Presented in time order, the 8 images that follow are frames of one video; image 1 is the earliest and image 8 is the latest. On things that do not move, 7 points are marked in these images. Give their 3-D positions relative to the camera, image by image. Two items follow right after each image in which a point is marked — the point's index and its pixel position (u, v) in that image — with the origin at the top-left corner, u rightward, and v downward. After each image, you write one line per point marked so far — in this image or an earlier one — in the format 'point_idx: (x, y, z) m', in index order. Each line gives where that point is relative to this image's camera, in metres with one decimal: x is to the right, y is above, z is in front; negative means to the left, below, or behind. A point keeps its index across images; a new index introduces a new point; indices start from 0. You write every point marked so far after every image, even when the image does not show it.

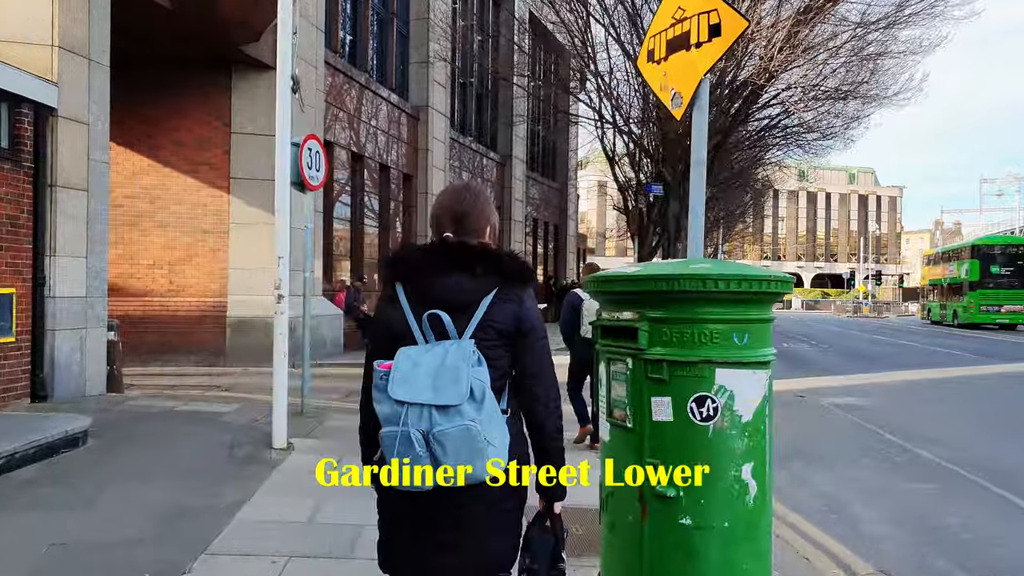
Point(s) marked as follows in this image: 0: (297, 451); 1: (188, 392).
0: (-1.9, -1.4, +6.7) m
1: (-4.2, -1.4, +10.2) m
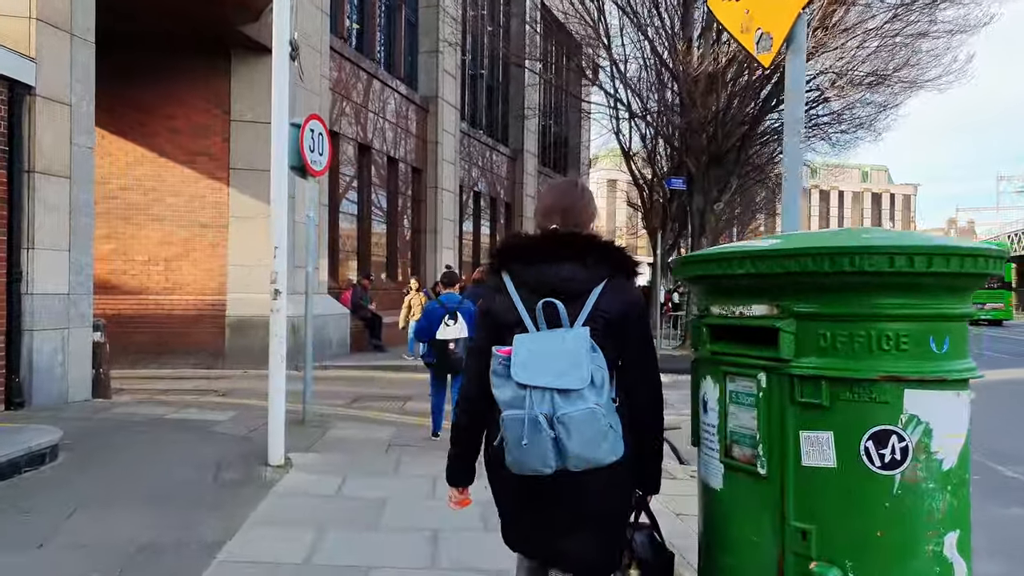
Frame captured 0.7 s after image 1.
0: (-1.6, -1.4, +5.9) m
1: (-4.0, -1.3, +9.4) m
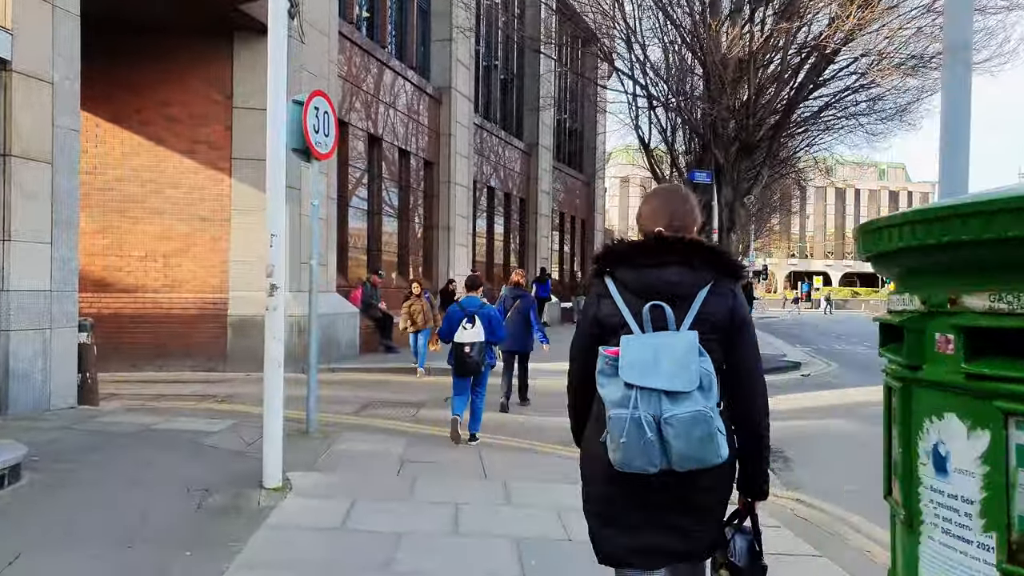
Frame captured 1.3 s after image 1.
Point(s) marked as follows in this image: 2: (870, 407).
0: (-1.4, -1.3, +5.1) m
1: (-3.7, -1.3, +8.7) m
2: (+5.0, -1.7, +10.8) m
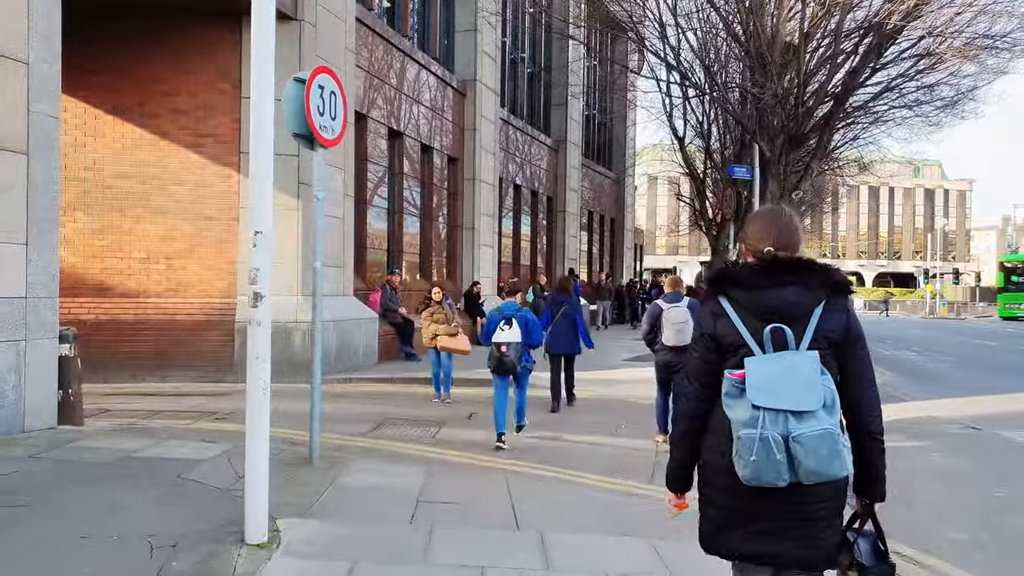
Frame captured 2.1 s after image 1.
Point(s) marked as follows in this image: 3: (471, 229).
0: (-1.2, -1.4, +4.2) m
1: (-3.4, -1.3, +7.8) m
2: (+5.4, -1.7, +9.7) m
3: (-1.0, +1.5, +18.9) m
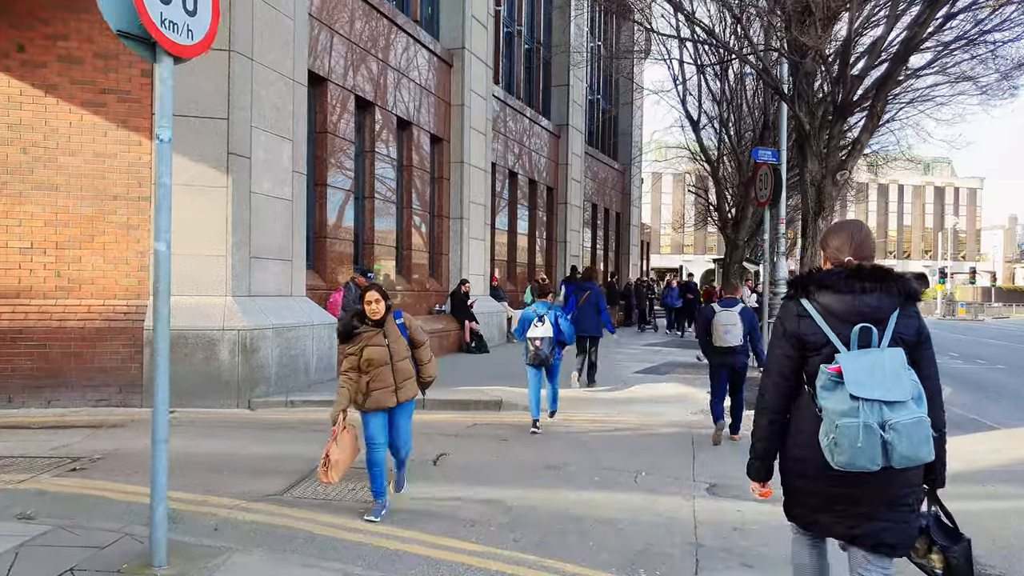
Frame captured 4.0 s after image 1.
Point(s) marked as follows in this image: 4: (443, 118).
0: (-1.4, -1.4, +1.8) m
1: (-3.6, -1.3, +5.5) m
2: (+5.2, -1.7, +7.3) m
3: (-1.1, +1.5, +16.6) m
4: (-1.5, +3.6, +16.4) m
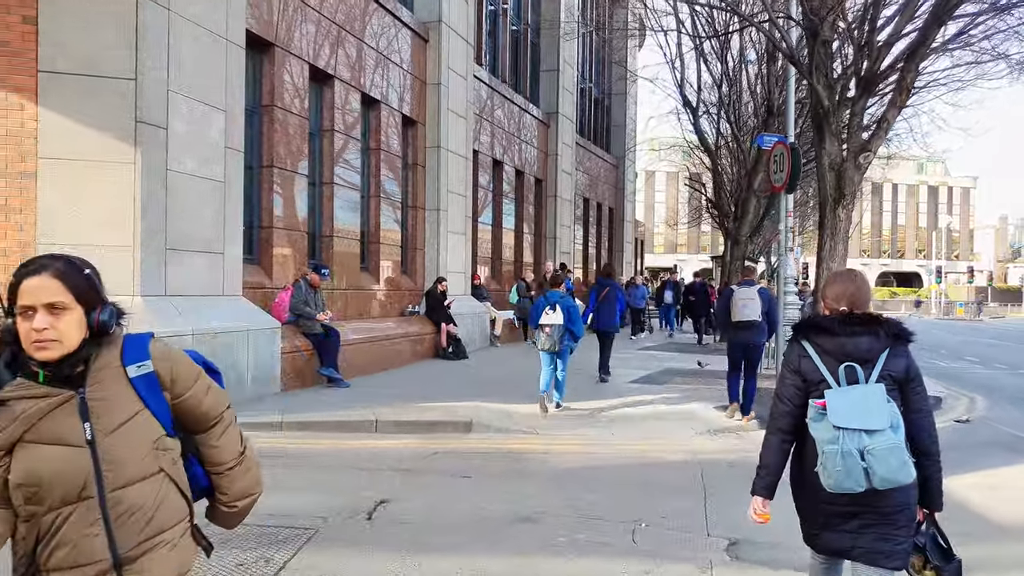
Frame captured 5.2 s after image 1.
0: (-1.6, -1.3, +0.2) m
1: (-3.8, -1.3, +3.8) m
2: (+4.9, -1.7, +5.8) m
3: (-1.5, +1.5, +15.0) m
4: (-1.8, +3.6, +14.8) m
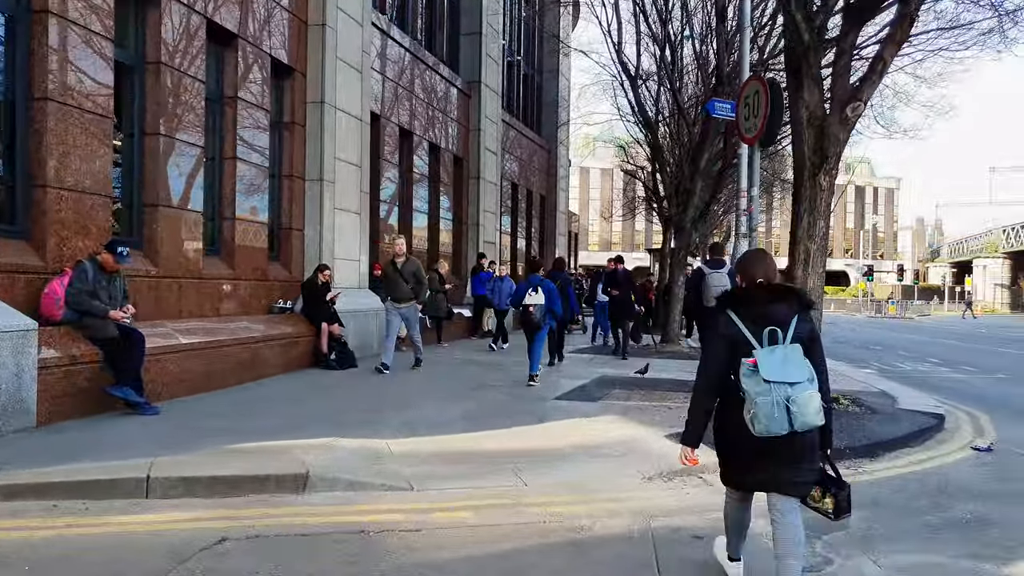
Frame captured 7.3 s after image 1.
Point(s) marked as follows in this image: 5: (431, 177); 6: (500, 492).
0: (-1.9, -1.2, -2.6) m
1: (-4.4, -1.2, +0.8) m
2: (+4.2, -1.6, +3.4) m
3: (-3.0, +1.6, +12.1) m
4: (-3.3, +3.7, +11.8) m
5: (-1.9, +2.6, +17.9) m
6: (-0.1, -1.4, +5.5) m
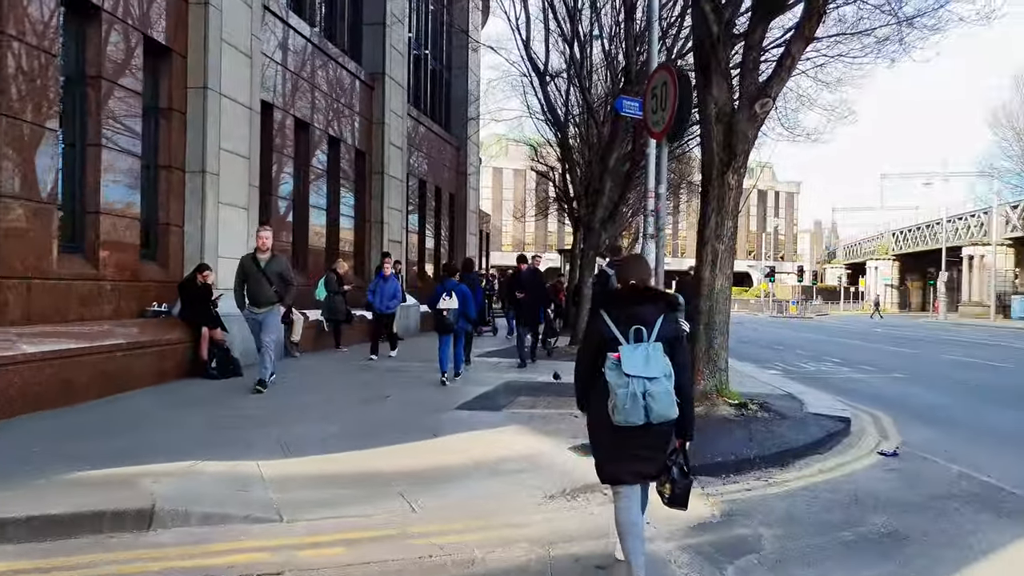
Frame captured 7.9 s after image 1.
0: (-1.7, -1.2, -3.4) m
1: (-4.6, -1.2, -0.3) m
2: (+3.6, -1.6, +3.3) m
3: (-4.4, +1.6, +11.1) m
4: (-4.7, +3.7, +10.8) m
5: (-4.0, +2.5, +17.0) m
6: (-0.8, -1.5, +4.8) m
